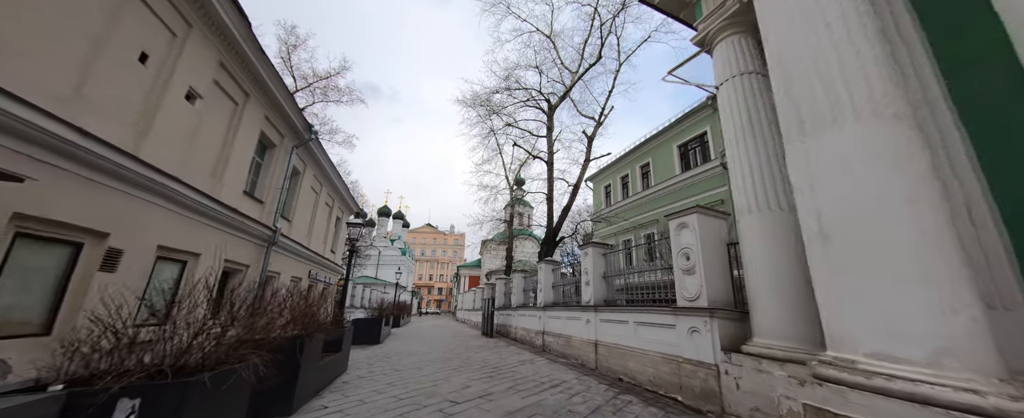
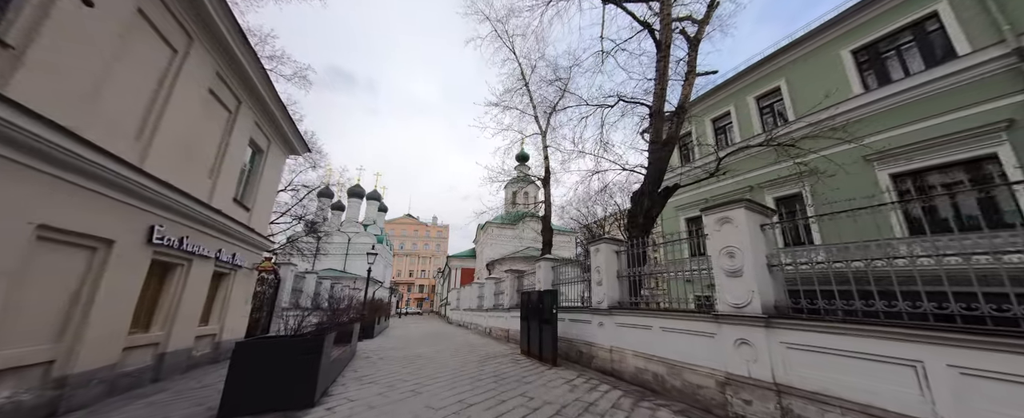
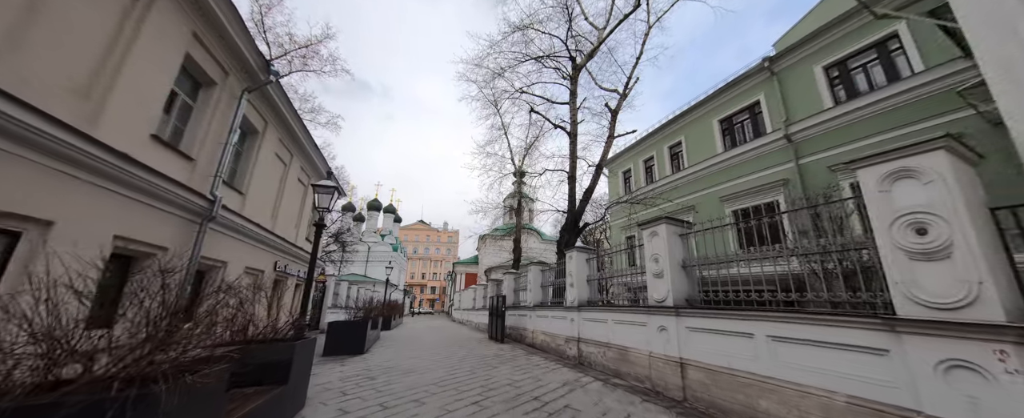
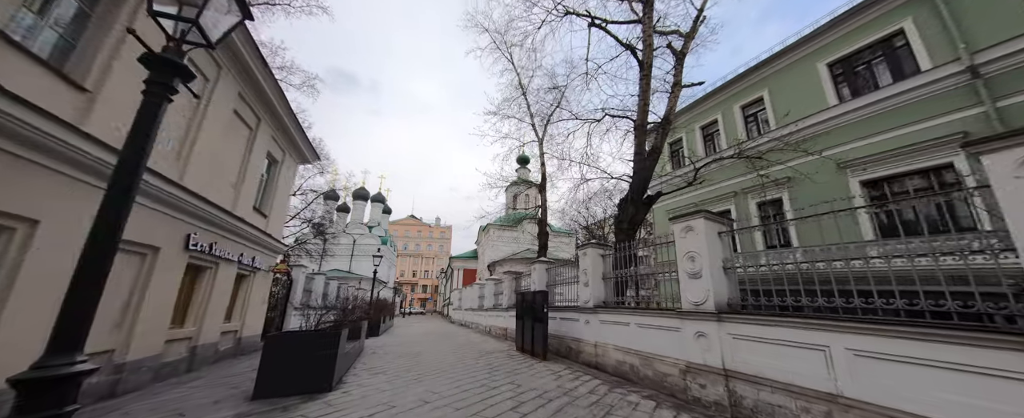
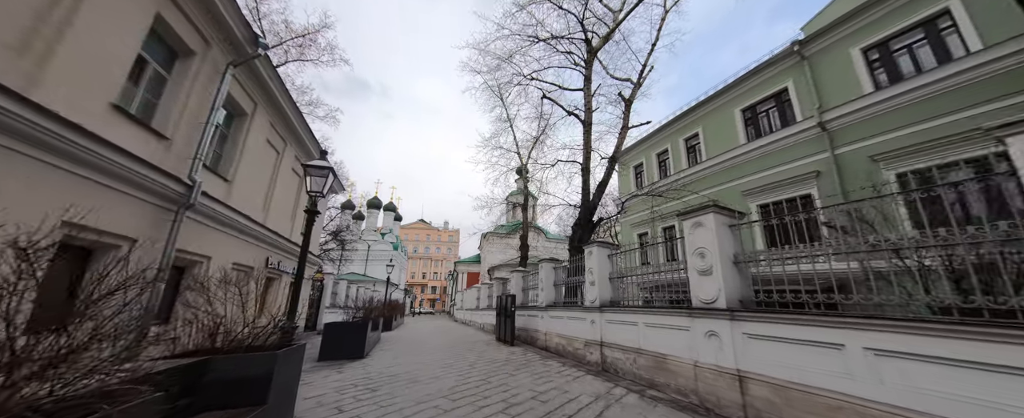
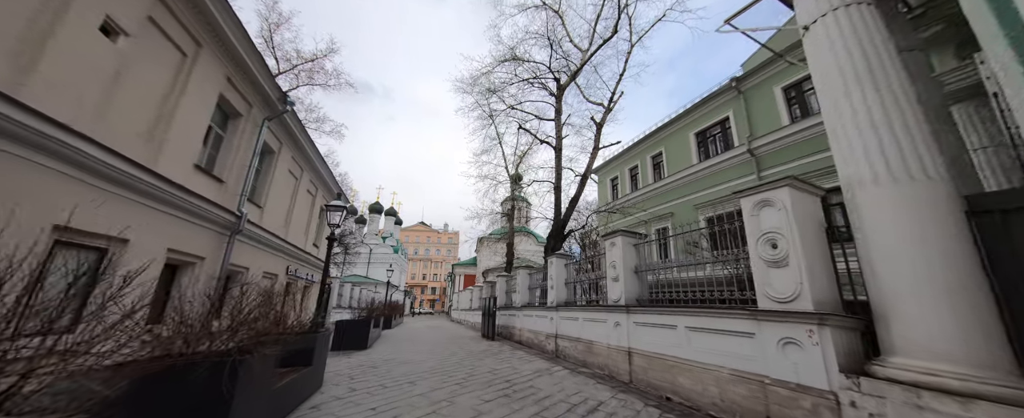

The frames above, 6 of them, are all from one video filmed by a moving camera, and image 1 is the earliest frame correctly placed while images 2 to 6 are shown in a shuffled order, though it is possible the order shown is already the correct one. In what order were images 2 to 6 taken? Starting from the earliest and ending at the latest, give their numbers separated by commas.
6, 3, 5, 4, 2
